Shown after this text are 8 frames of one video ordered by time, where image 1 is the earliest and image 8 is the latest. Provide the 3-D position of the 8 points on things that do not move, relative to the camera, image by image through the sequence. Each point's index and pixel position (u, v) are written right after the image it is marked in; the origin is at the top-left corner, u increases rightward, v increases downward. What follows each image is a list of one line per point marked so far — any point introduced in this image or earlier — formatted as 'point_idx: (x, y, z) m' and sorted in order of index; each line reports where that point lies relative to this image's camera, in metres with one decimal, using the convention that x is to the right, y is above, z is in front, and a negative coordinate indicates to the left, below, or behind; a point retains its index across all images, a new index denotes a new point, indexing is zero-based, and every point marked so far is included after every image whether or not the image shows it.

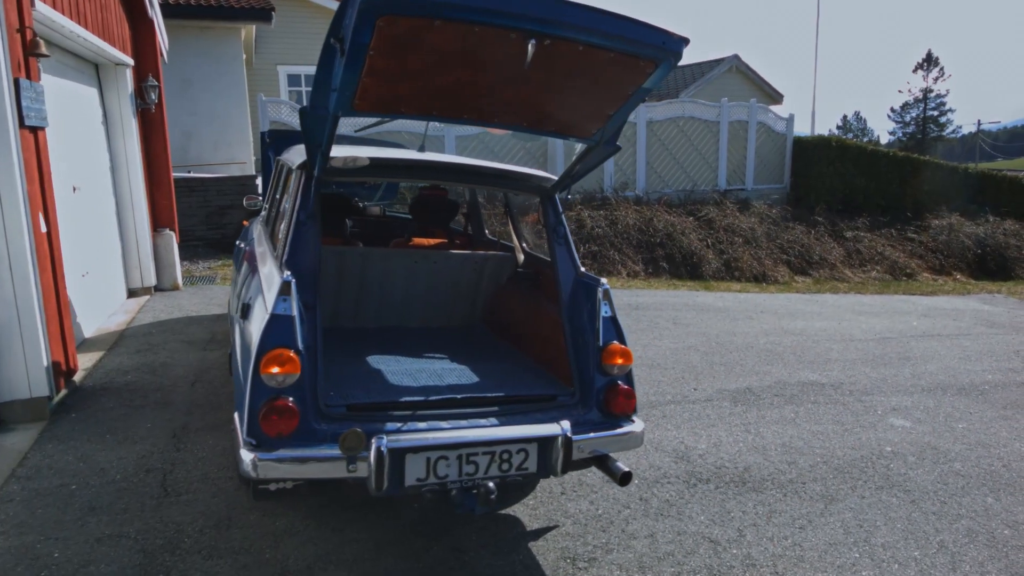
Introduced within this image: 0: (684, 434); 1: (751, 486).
0: (+1.3, -1.1, +4.9) m
1: (+1.5, -1.3, +4.2) m
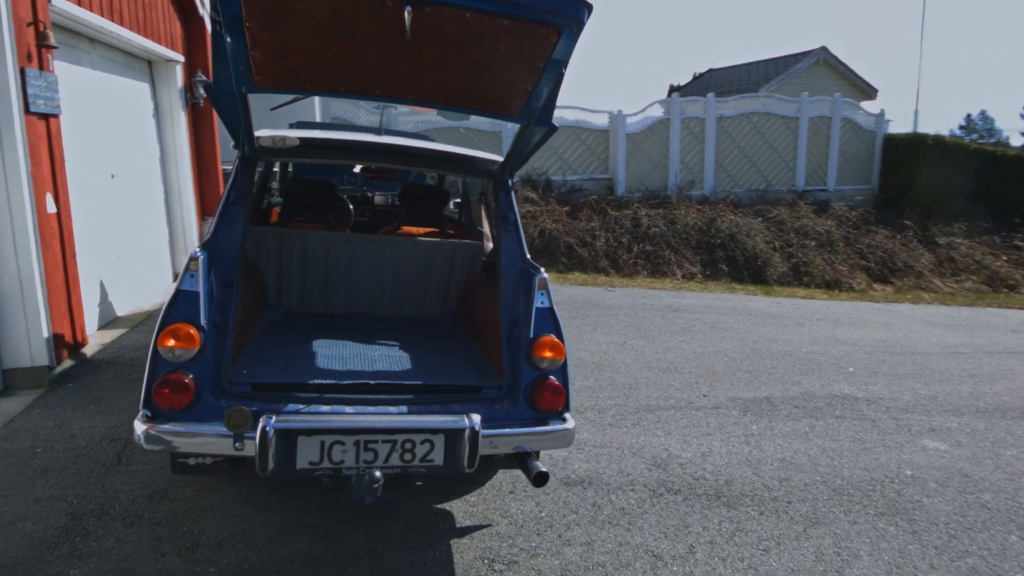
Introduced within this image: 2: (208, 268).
0: (+1.1, -1.1, +4.6) m
1: (+1.2, -1.2, +3.9) m
2: (-1.3, +0.1, +2.8) m
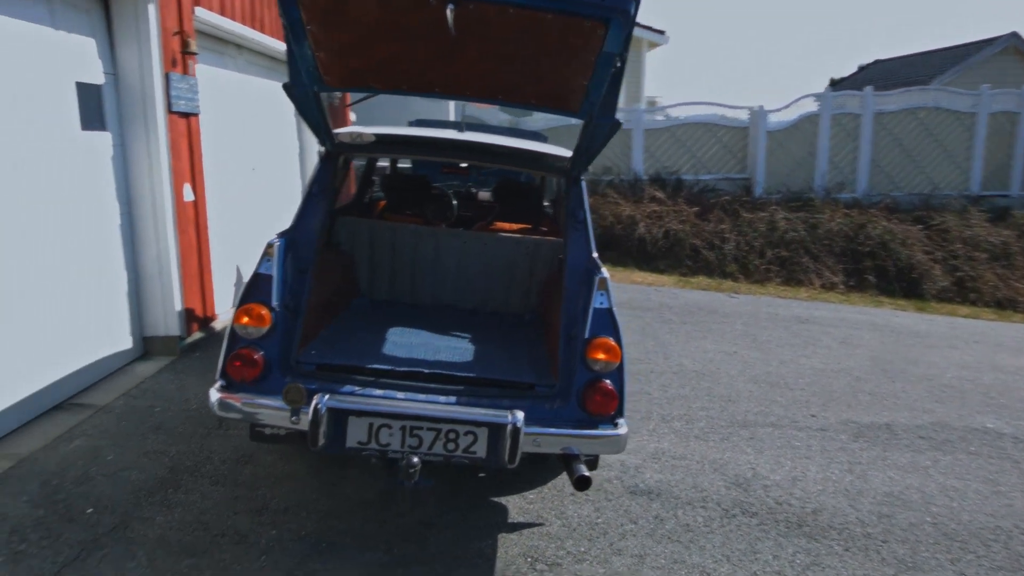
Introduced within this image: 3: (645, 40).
0: (+1.6, -1.1, +4.3) m
1: (+1.6, -1.3, +3.5) m
2: (-1.1, +0.2, +3.1) m
3: (+3.5, +6.6, +17.6) m
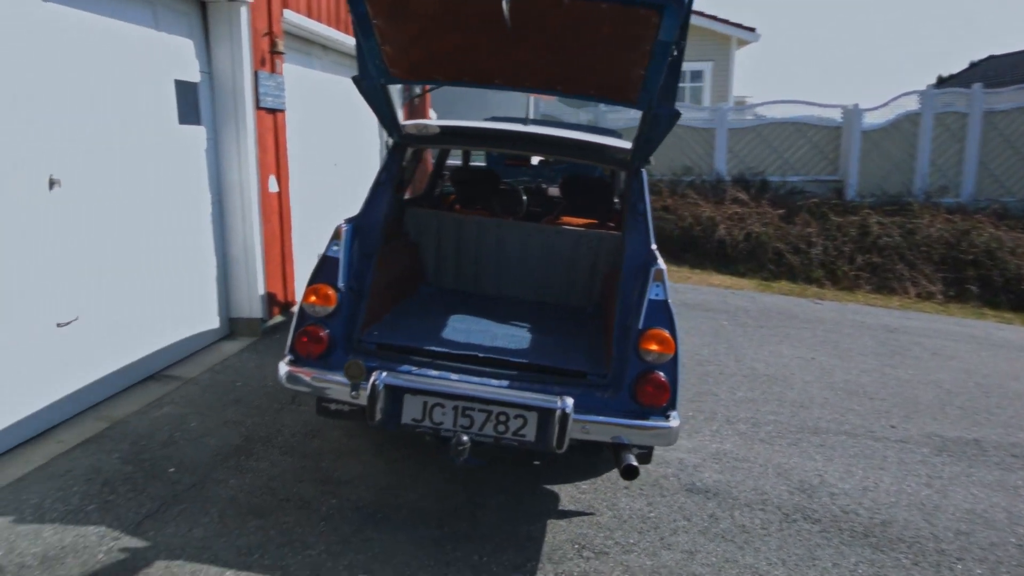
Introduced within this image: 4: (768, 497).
0: (+2.0, -1.1, +4.1) m
1: (+1.8, -1.3, +3.4) m
2: (-0.8, +0.2, +3.2) m
3: (+5.7, +6.5, +17.1) m
4: (+1.4, -1.2, +3.7) m
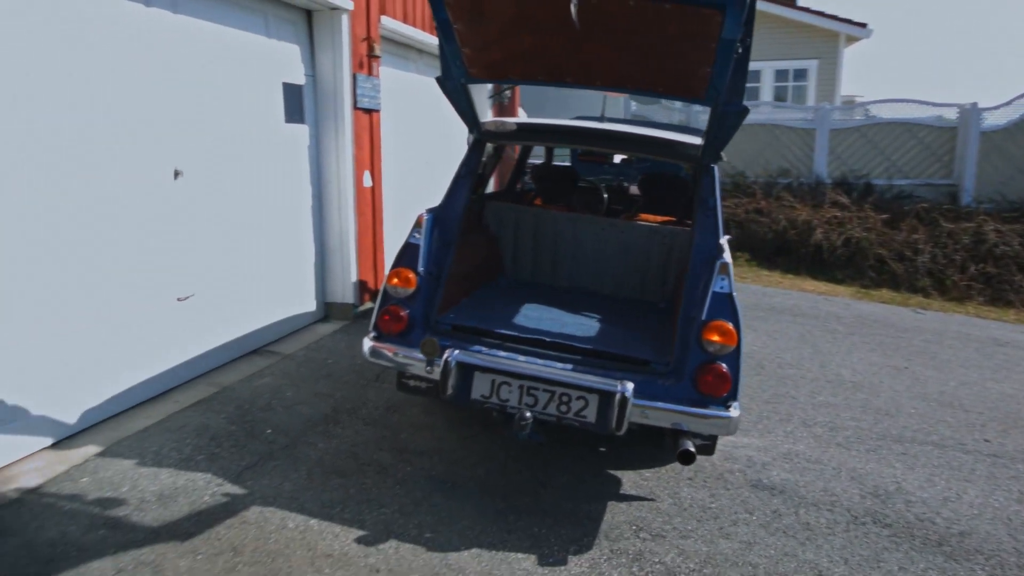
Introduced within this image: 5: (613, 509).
0: (+2.4, -1.1, +4.0) m
1: (+2.2, -1.3, +3.3) m
2: (-0.4, +0.3, +3.5) m
3: (+8.1, +6.3, +16.3) m
4: (+1.8, -1.2, +3.6) m
5: (+0.5, -1.1, +3.3) m
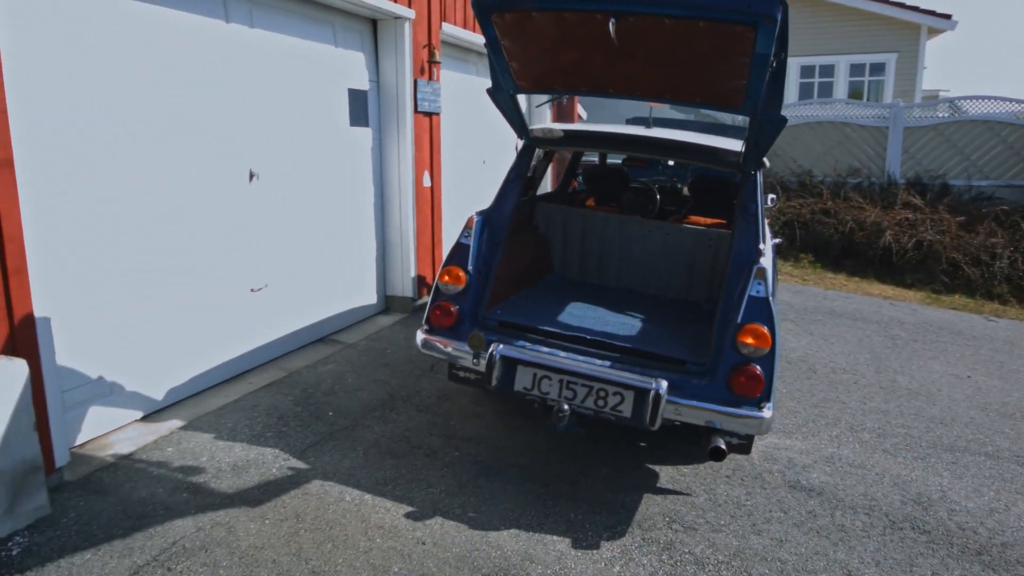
0: (+2.7, -1.2, +4.0) m
1: (+2.3, -1.3, +3.3) m
2: (-0.2, +0.3, +3.7) m
3: (+9.7, +6.1, +15.6) m
4: (+2.0, -1.2, +3.7) m
5: (+0.7, -1.1, +3.4) m
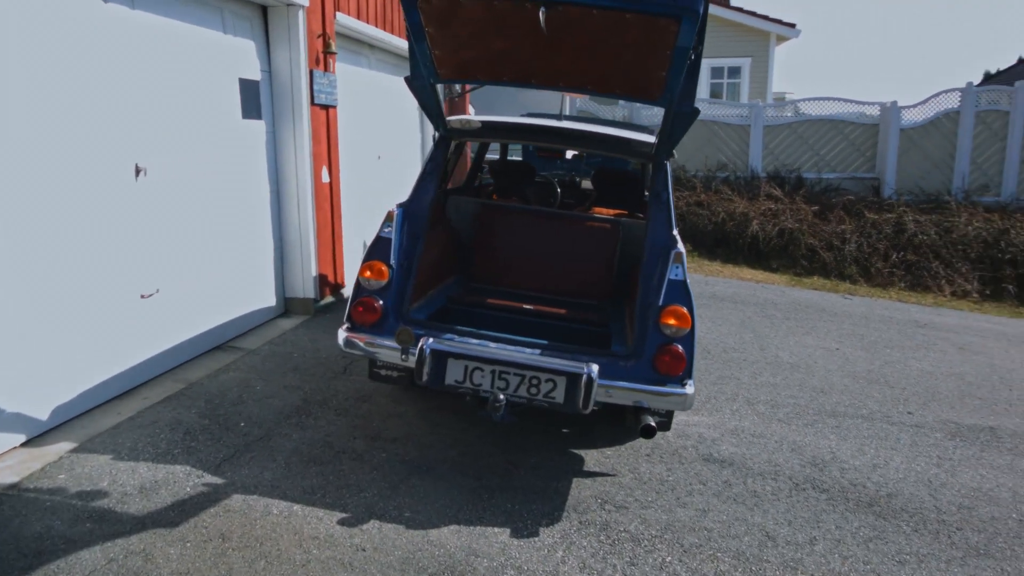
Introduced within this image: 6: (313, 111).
0: (+2.2, -1.1, +4.4) m
1: (+2.0, -1.2, +3.6) m
2: (-0.6, +0.4, +3.6) m
3: (+6.7, +6.5, +17.1) m
4: (+1.6, -1.1, +4.0) m
5: (+0.4, -1.0, +3.5) m
6: (-1.7, +1.5, +5.5) m
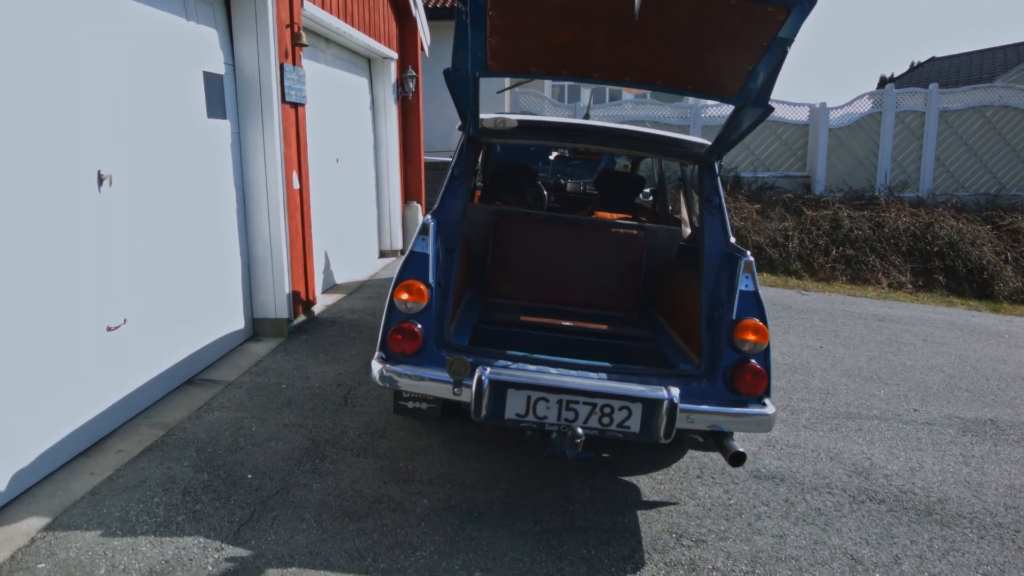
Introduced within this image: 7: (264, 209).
0: (+2.3, -1.1, +4.3) m
1: (+2.3, -1.2, +3.5) m
2: (-0.4, +0.3, +3.2) m
3: (+4.9, +6.6, +17.5) m
4: (+1.8, -1.1, +3.8) m
5: (+0.7, -1.1, +3.2) m
6: (-1.7, +1.3, +4.9) m
7: (-1.8, +0.6, +4.9) m
